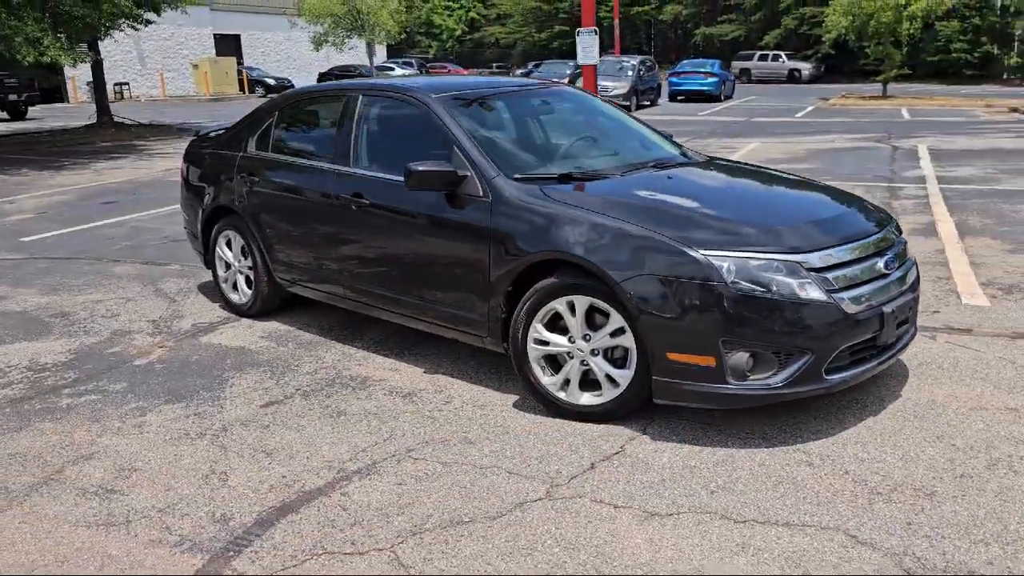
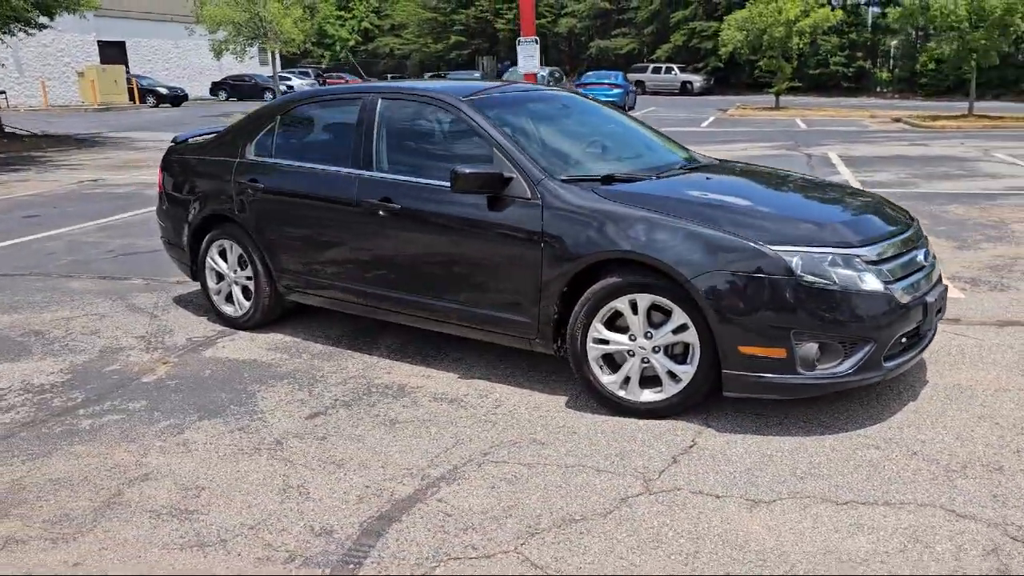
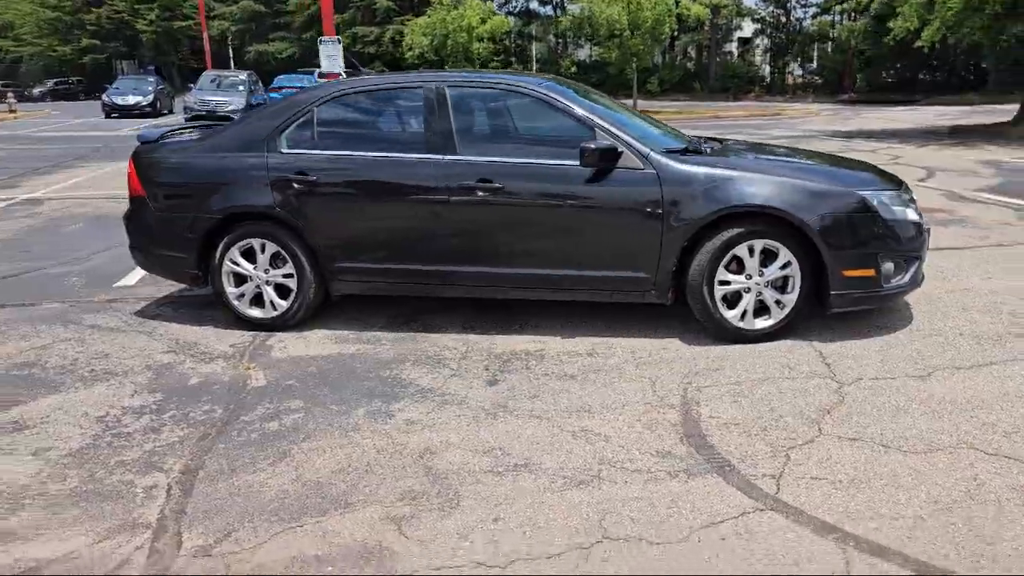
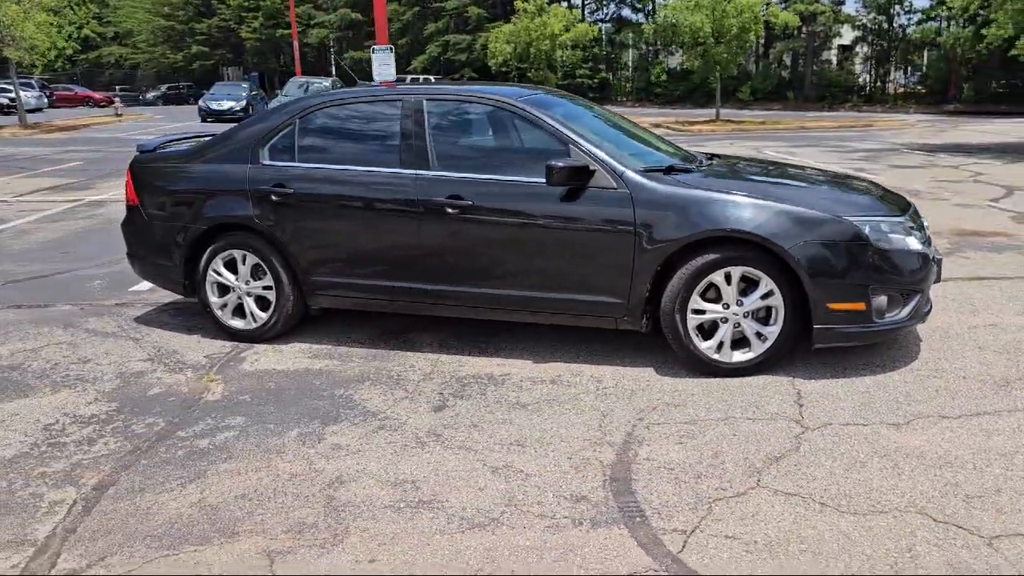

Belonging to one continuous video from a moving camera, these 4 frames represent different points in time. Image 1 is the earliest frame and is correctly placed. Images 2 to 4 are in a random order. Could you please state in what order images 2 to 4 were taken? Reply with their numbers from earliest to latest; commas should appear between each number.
2, 4, 3
